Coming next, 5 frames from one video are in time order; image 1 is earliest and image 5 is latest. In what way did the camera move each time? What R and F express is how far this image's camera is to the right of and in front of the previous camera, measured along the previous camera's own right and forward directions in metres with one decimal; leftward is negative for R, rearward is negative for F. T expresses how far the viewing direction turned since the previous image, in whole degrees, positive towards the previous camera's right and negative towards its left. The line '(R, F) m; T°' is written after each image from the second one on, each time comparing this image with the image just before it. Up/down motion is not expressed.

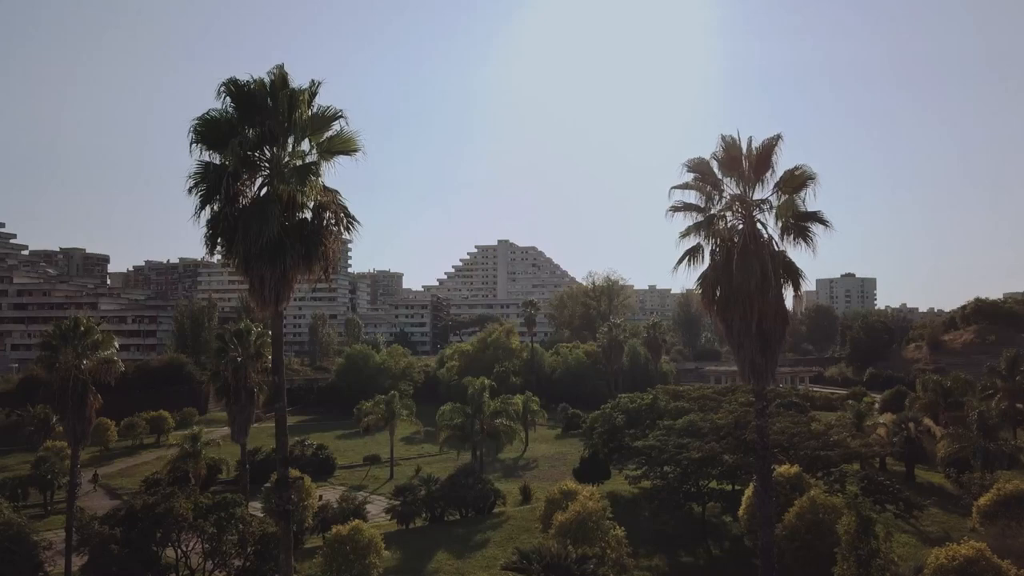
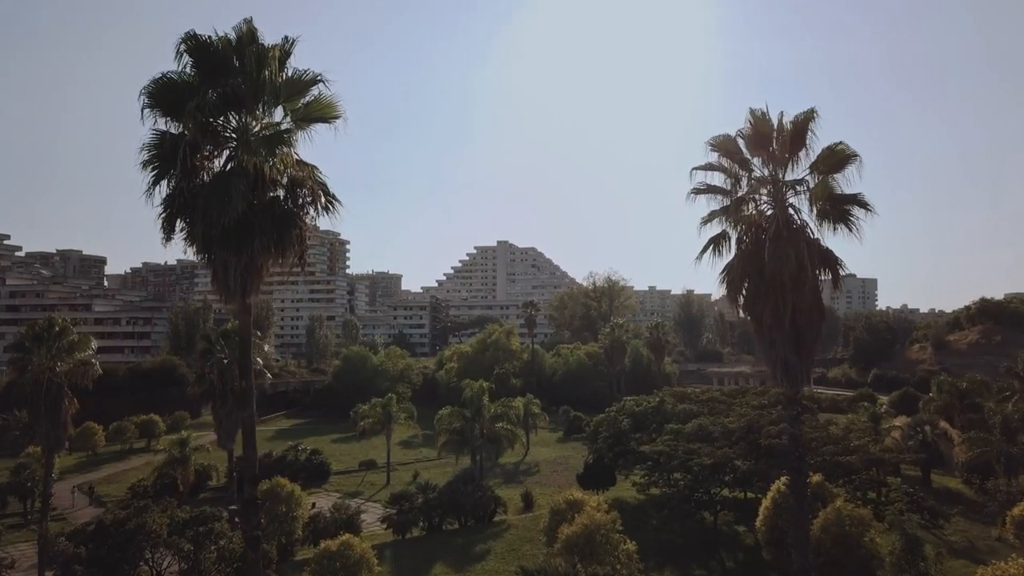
(-0.1, +1.0) m; 0°
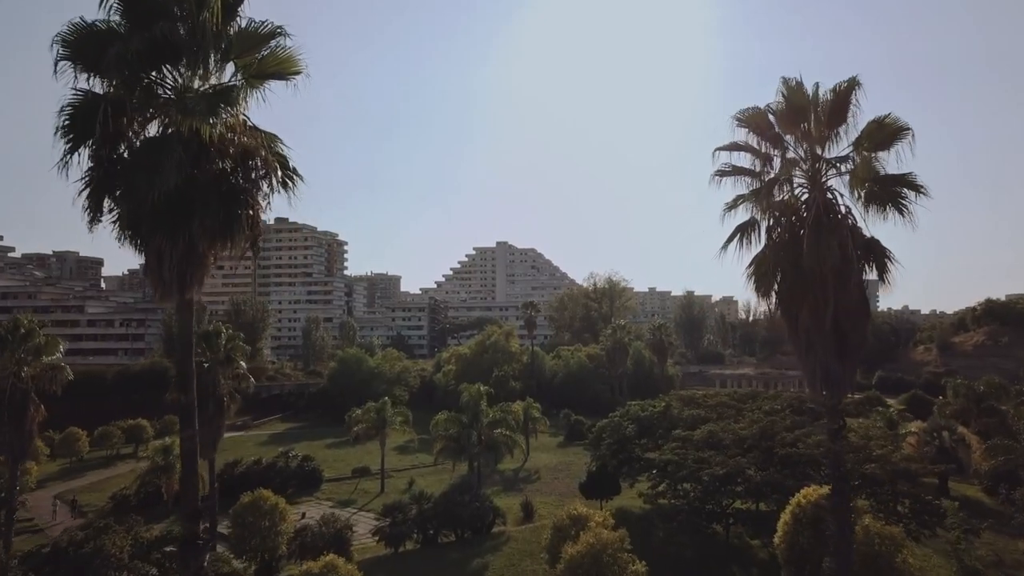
(0.0, +1.1) m; 0°
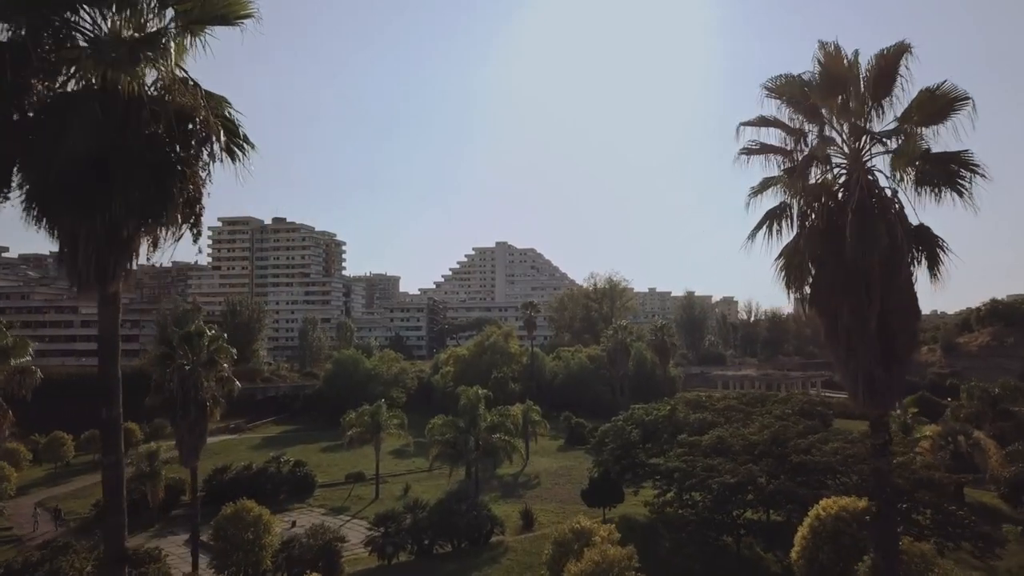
(0.0, +0.9) m; 0°
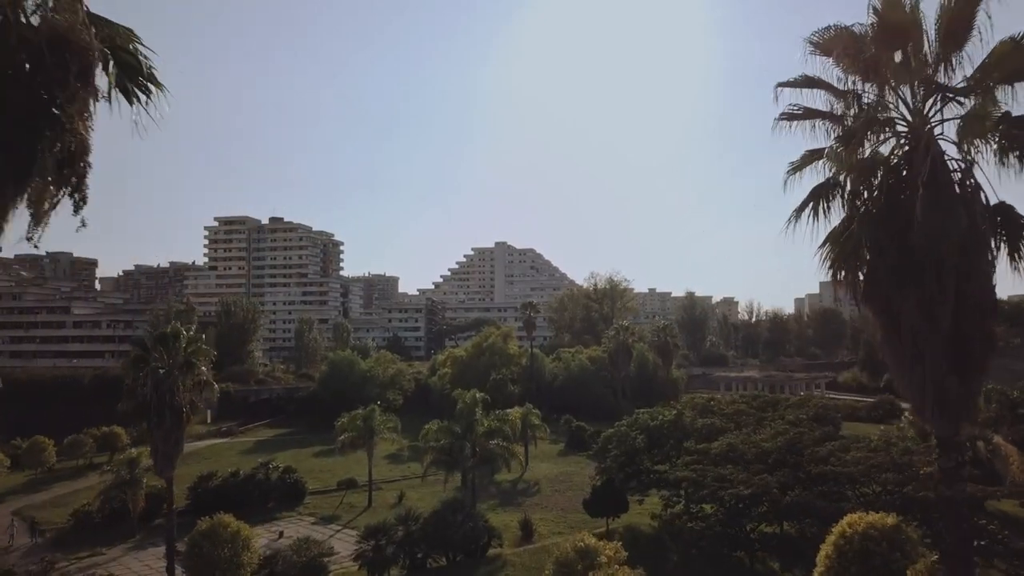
(0.0, +1.1) m; 0°
